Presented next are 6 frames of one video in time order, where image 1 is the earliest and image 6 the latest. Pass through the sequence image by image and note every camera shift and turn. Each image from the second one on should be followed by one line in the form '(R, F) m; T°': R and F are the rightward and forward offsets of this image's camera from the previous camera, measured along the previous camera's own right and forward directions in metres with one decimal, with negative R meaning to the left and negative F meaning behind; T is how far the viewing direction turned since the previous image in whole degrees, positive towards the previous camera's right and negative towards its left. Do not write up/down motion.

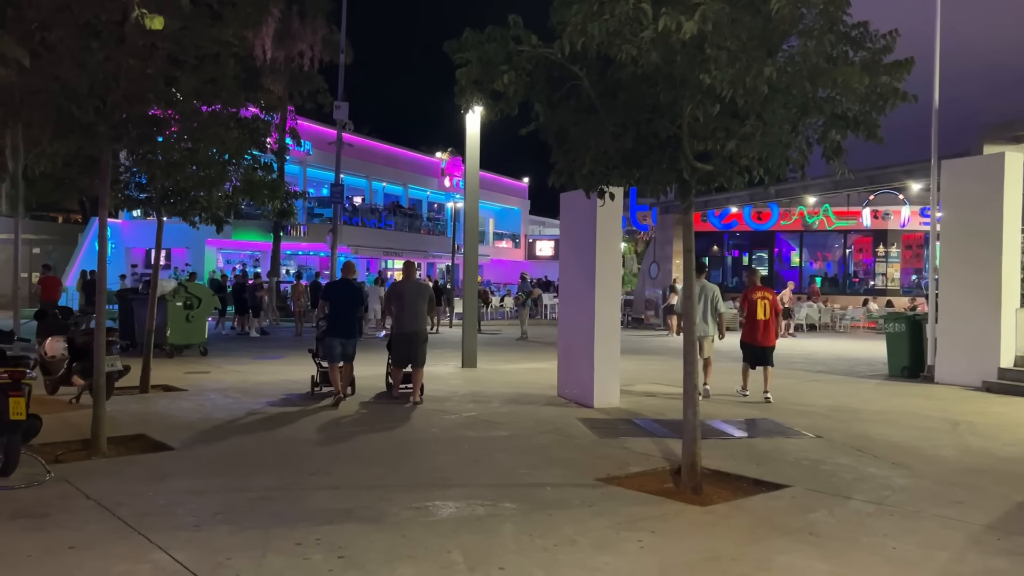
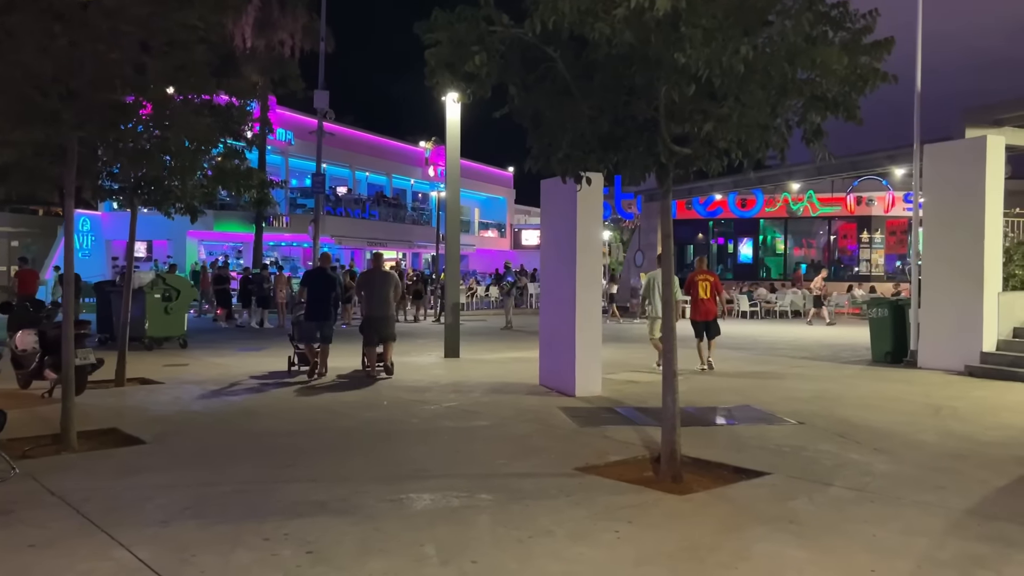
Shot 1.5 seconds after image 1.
(+0.1, +0.1) m; +1°
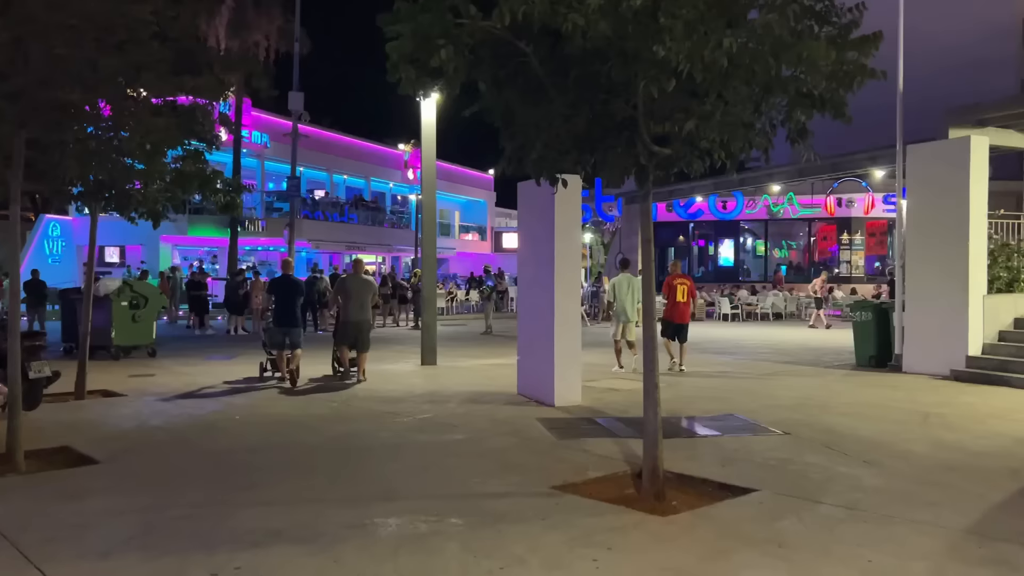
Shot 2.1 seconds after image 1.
(+0.1, +0.3) m; +1°
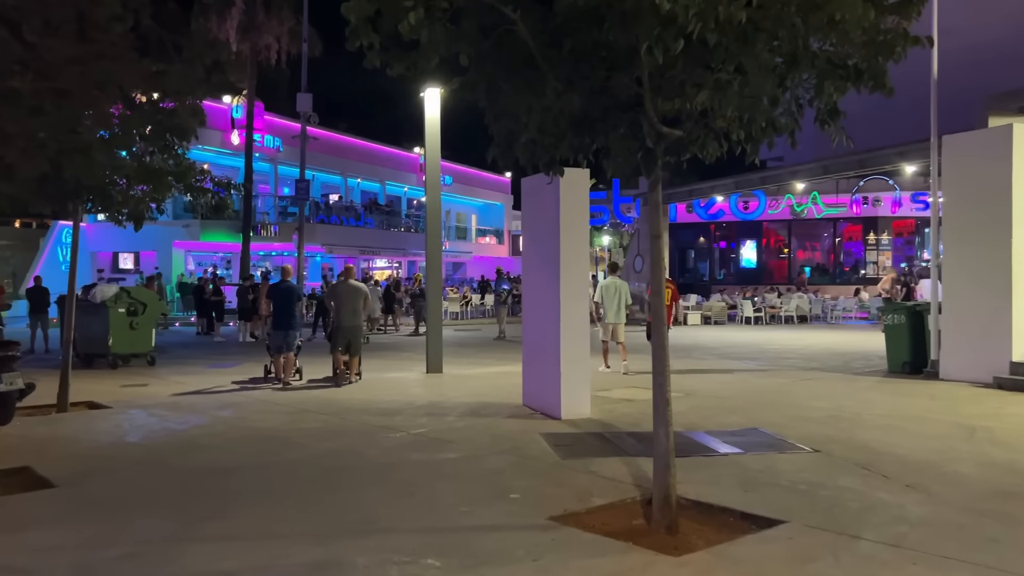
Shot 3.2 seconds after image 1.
(+0.2, +0.7) m; -1°
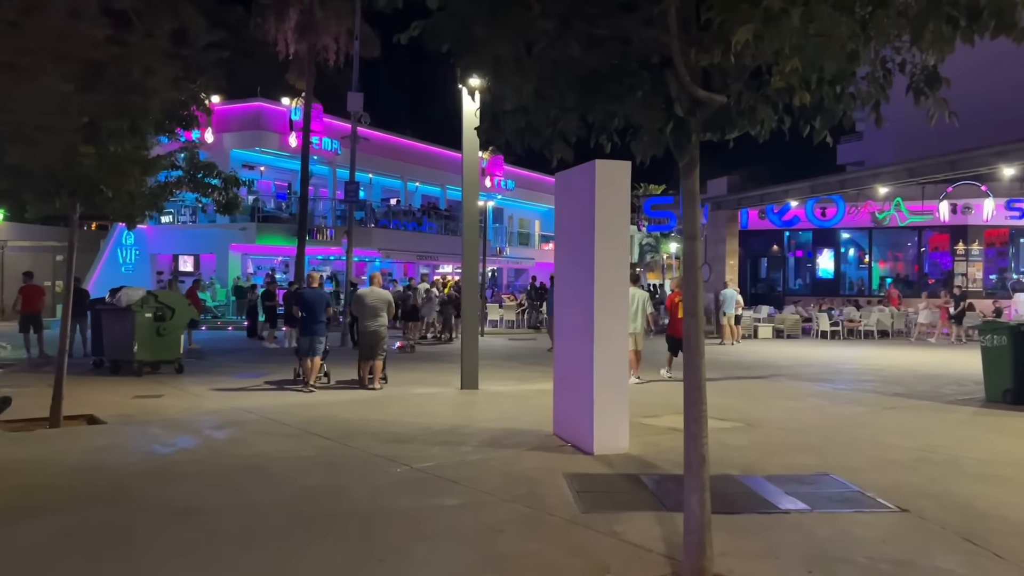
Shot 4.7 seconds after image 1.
(+0.4, +1.2) m; -5°
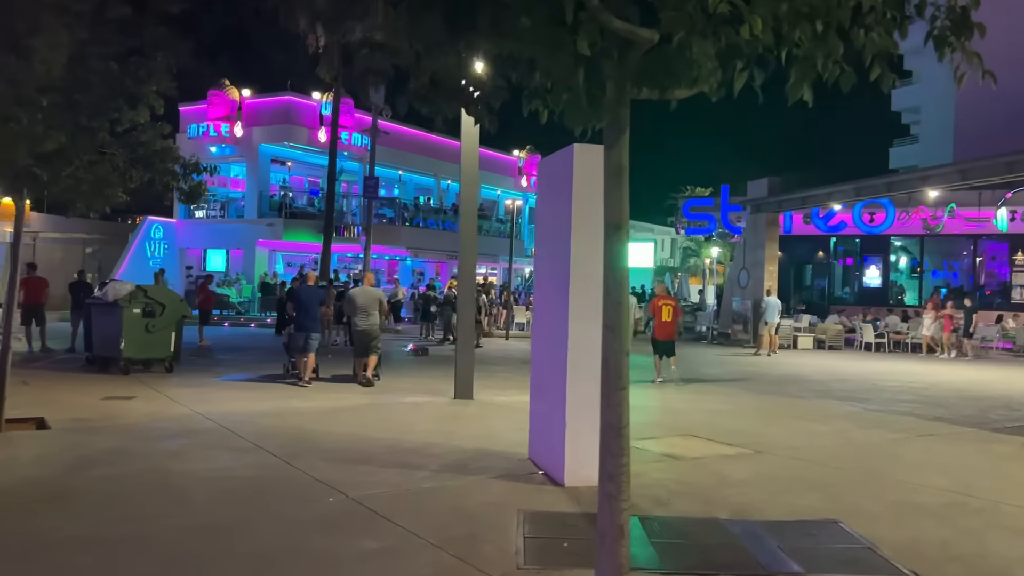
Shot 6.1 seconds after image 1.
(+0.6, +1.0) m; -3°
